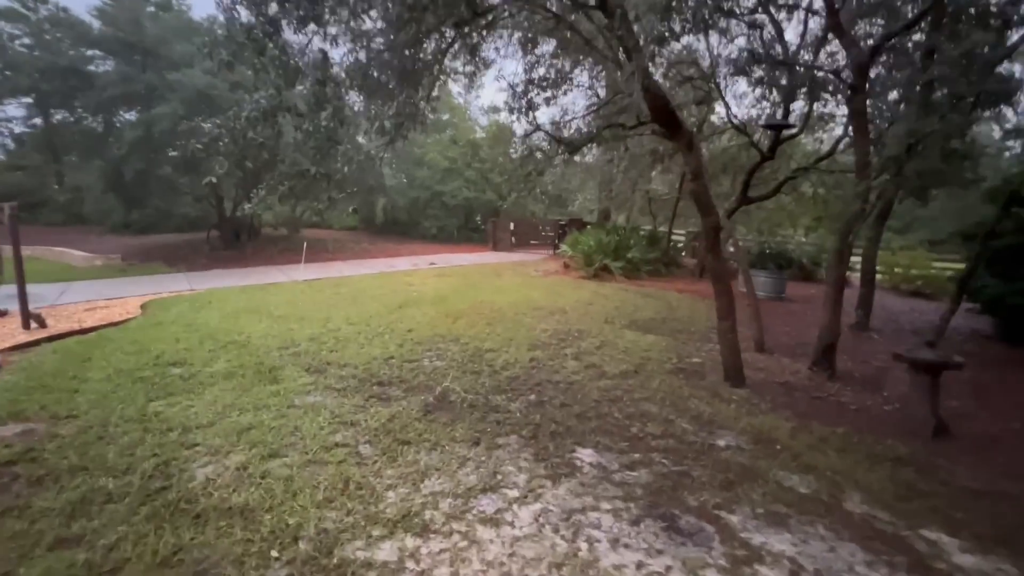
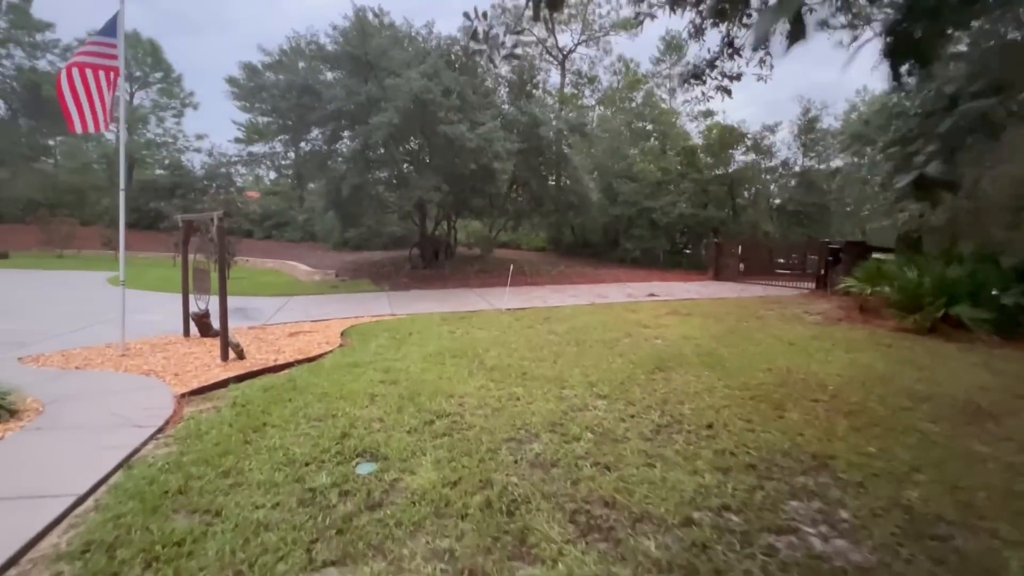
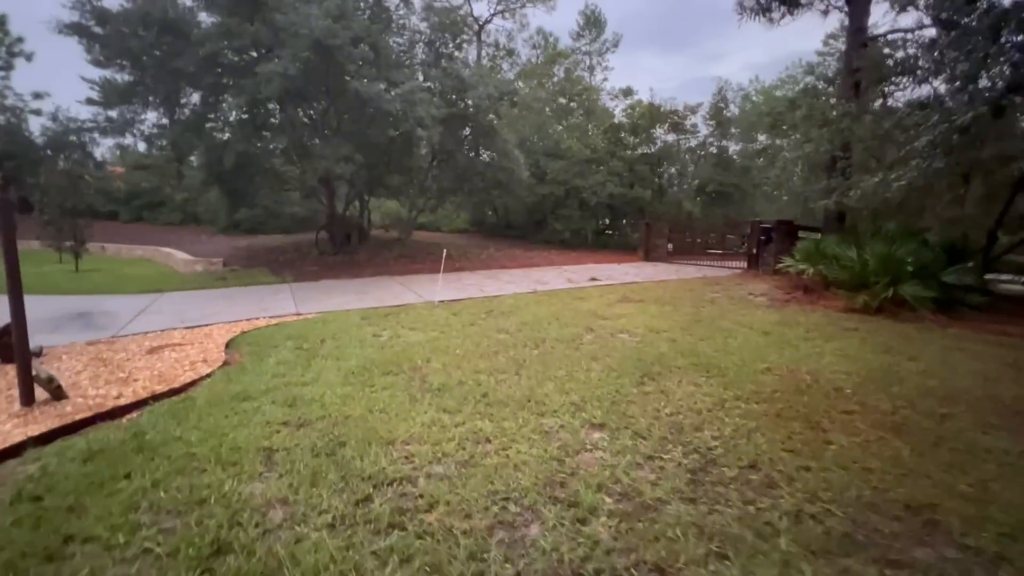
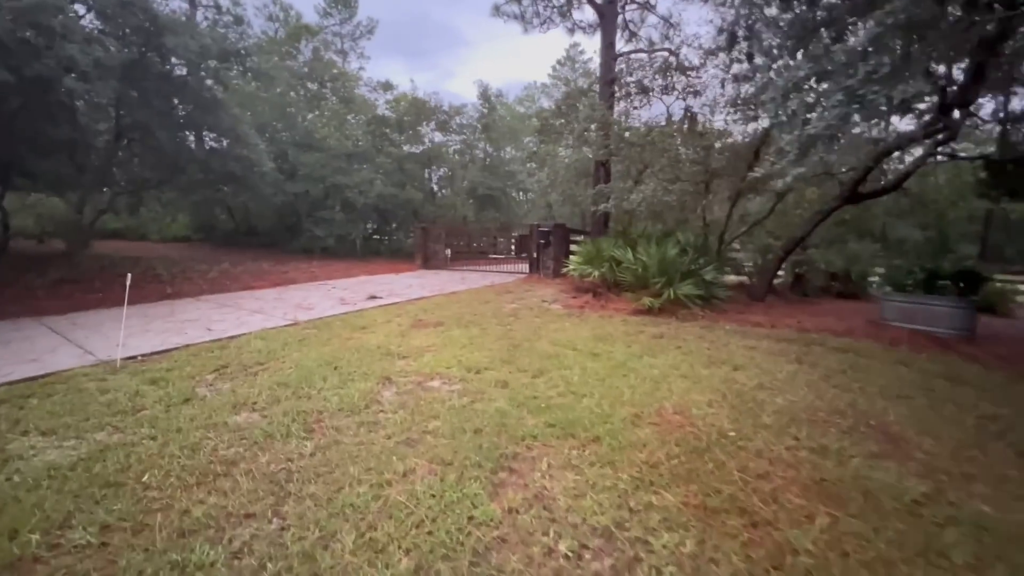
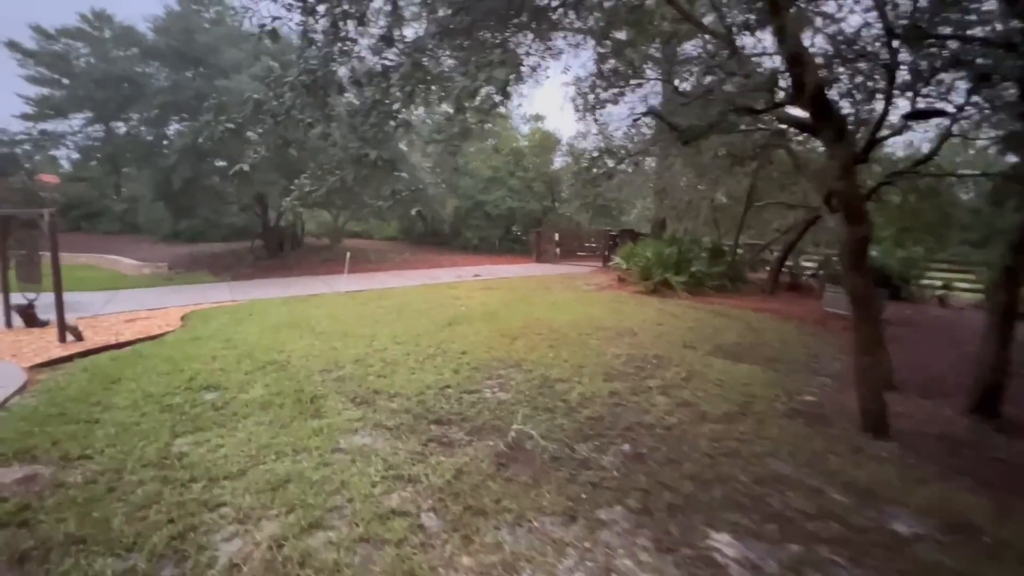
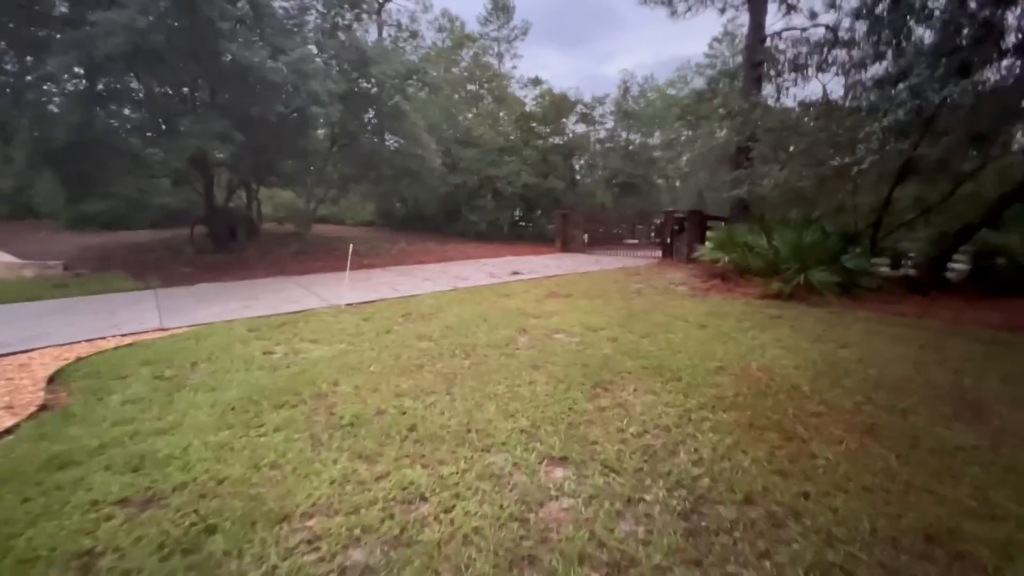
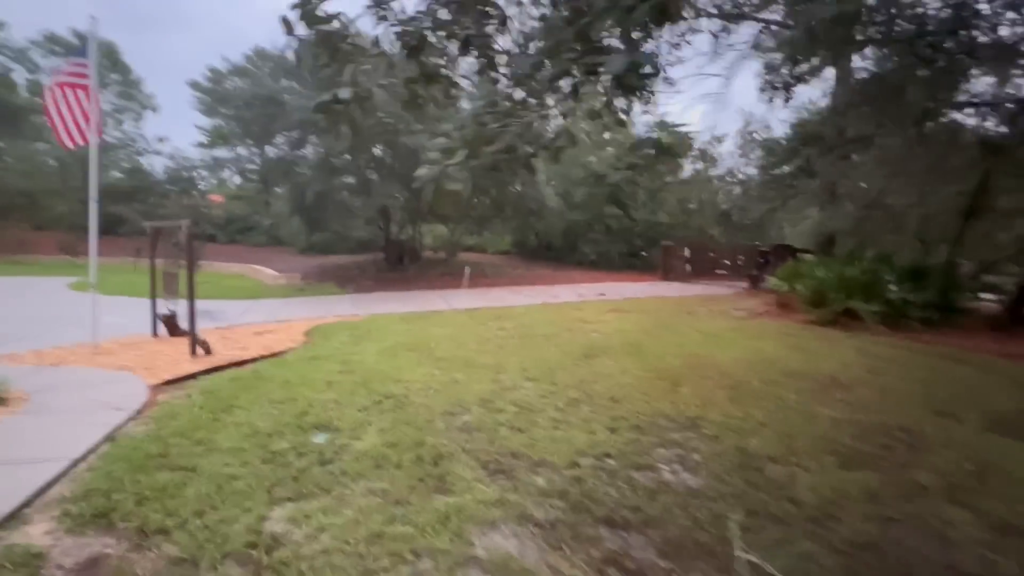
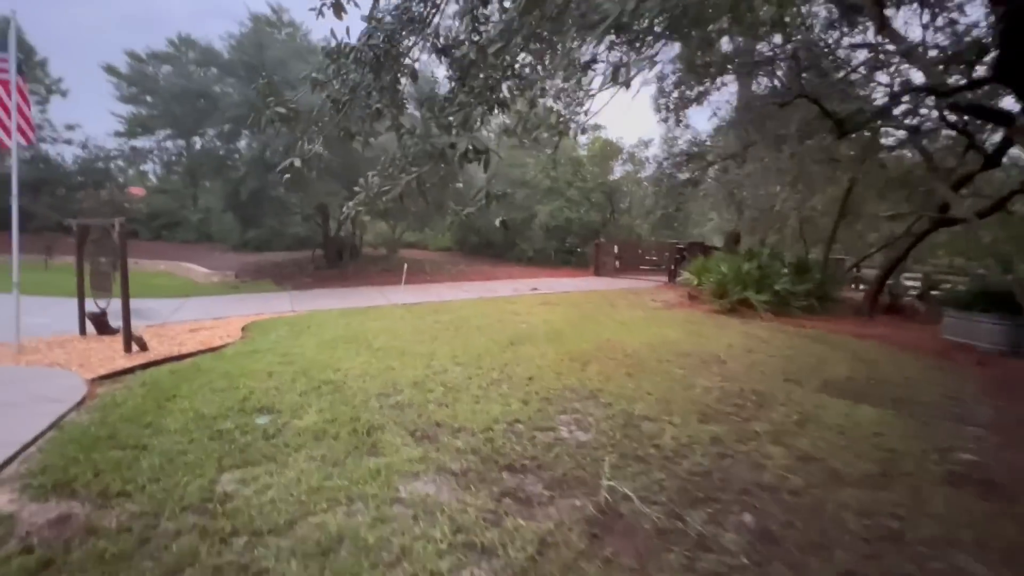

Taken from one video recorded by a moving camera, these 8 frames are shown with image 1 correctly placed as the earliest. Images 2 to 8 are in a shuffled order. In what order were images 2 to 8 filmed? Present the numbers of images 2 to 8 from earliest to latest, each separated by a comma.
5, 8, 7, 2, 3, 6, 4
